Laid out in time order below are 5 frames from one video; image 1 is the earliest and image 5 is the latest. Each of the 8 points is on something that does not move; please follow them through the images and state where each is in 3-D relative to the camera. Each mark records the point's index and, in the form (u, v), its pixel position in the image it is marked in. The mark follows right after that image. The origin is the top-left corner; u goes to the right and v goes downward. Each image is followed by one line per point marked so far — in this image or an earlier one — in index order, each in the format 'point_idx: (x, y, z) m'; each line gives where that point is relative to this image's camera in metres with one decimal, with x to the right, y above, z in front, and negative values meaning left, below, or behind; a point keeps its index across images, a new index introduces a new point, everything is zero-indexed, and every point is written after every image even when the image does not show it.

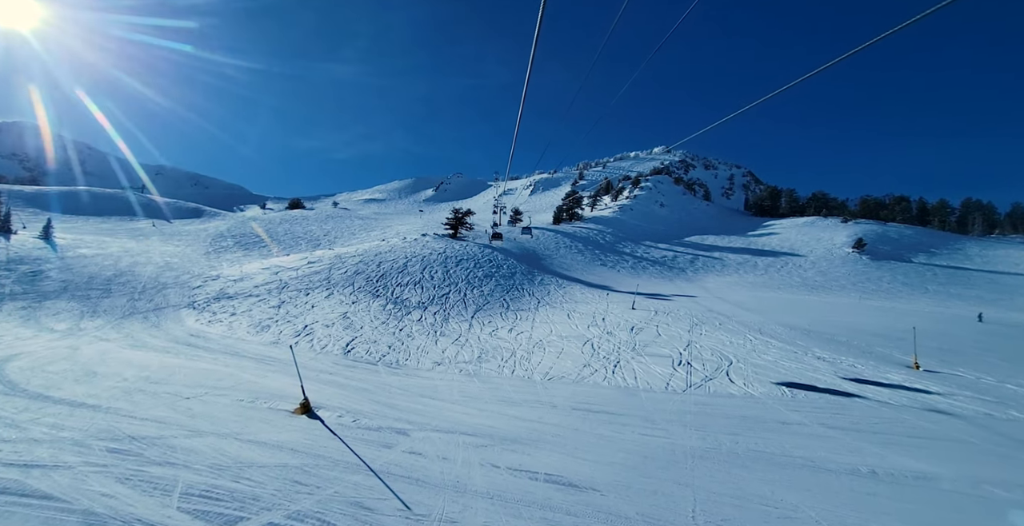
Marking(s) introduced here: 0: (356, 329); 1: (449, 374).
0: (-6.4, -2.8, +15.6) m
1: (-1.9, -3.2, +11.1) m
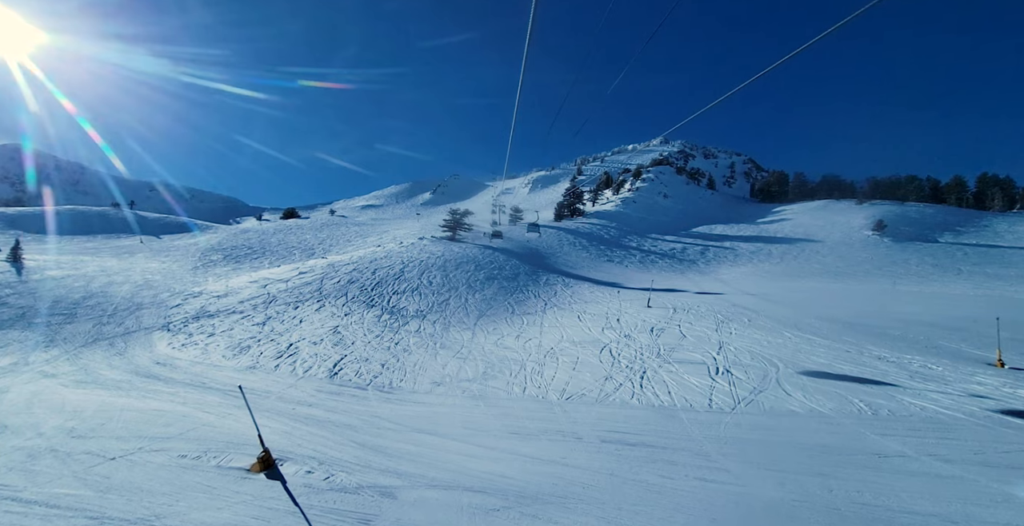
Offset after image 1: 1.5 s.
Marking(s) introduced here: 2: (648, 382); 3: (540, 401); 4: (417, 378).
0: (-6.1, -3.1, +14.1) m
1: (-1.6, -3.4, +9.5) m
2: (+3.5, -3.0, +9.6) m
3: (+0.7, -3.3, +9.0) m
4: (-2.8, -3.4, +11.0) m
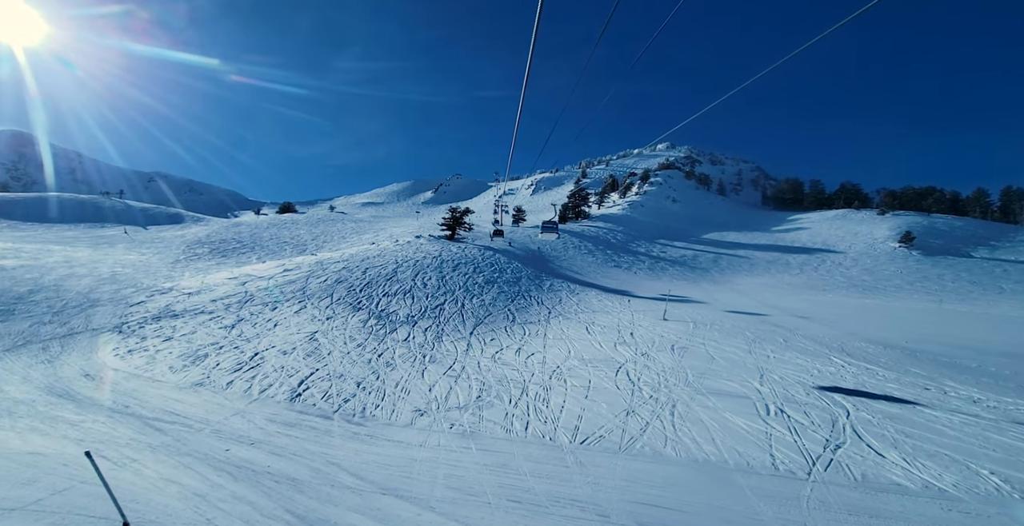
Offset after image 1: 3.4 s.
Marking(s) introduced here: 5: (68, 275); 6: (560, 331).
0: (-6.1, -3.1, +12.2) m
1: (-1.6, -3.4, +7.6) m
2: (+3.5, -3.2, +7.7) m
3: (+0.7, -3.4, +7.0) m
4: (-2.8, -3.4, +9.1) m
5: (-21.3, -0.6, +18.1) m
6: (+2.1, -2.9, +16.2) m
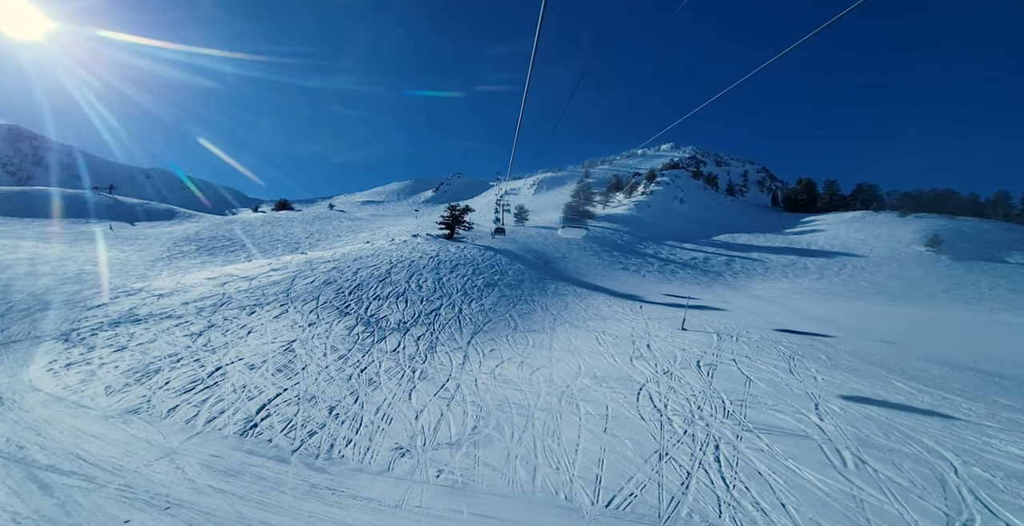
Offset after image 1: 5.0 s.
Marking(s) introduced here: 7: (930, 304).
0: (-6.0, -3.1, +10.5) m
1: (-1.5, -3.5, +5.9) m
2: (+3.5, -3.3, +6.0) m
3: (+0.7, -3.5, +5.3) m
4: (-2.7, -3.5, +7.4) m
5: (-21.2, -0.5, +16.5) m
6: (+2.1, -3.0, +14.5) m
7: (+22.0, -2.1, +19.8) m
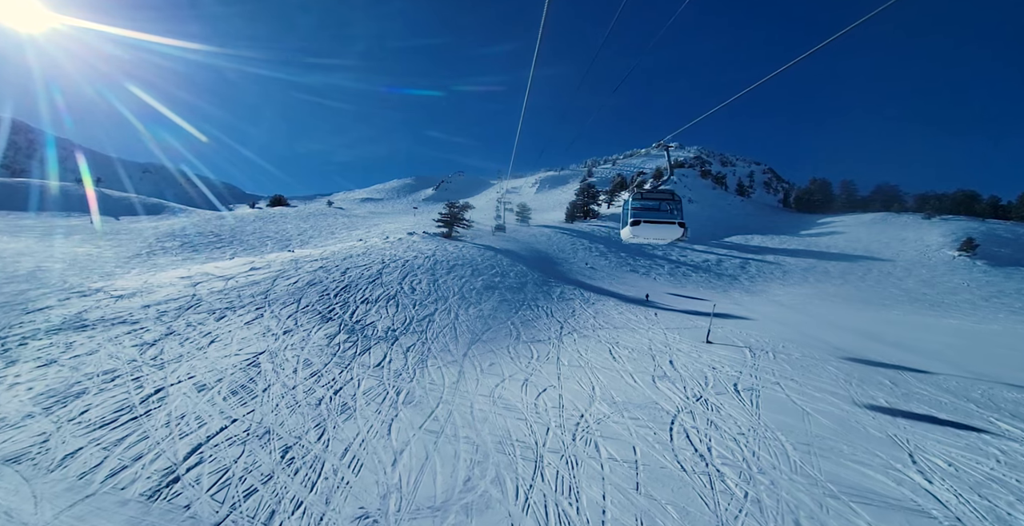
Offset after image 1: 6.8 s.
0: (-6.0, -3.1, +8.6) m
1: (-1.5, -3.5, +4.0) m
2: (+3.6, -3.5, +4.1) m
3: (+0.8, -3.5, +3.5) m
4: (-2.6, -3.5, +5.6) m
5: (-21.1, -0.3, +14.7) m
6: (+2.2, -3.1, +12.6) m
7: (+22.1, -2.4, +17.9) m
